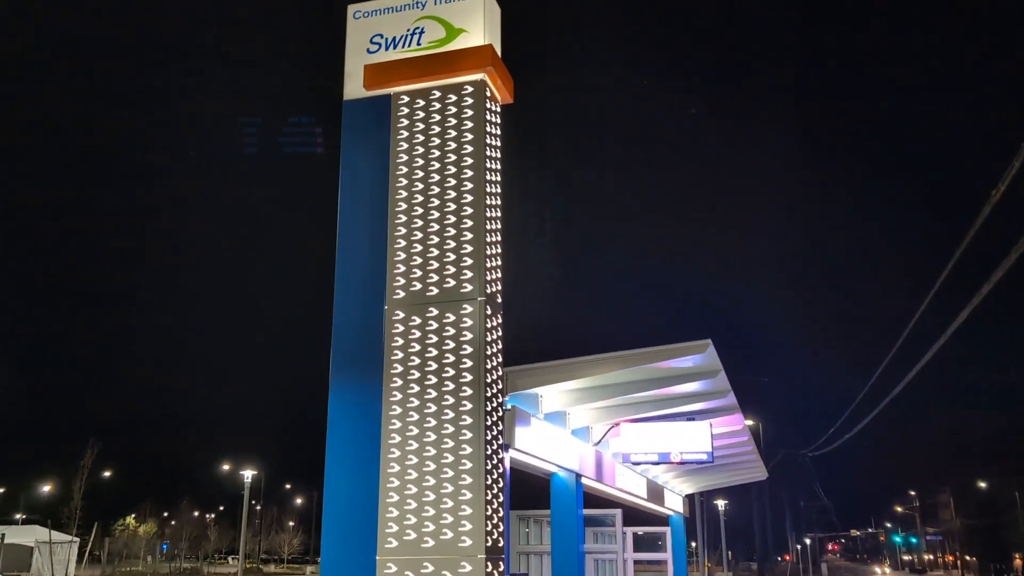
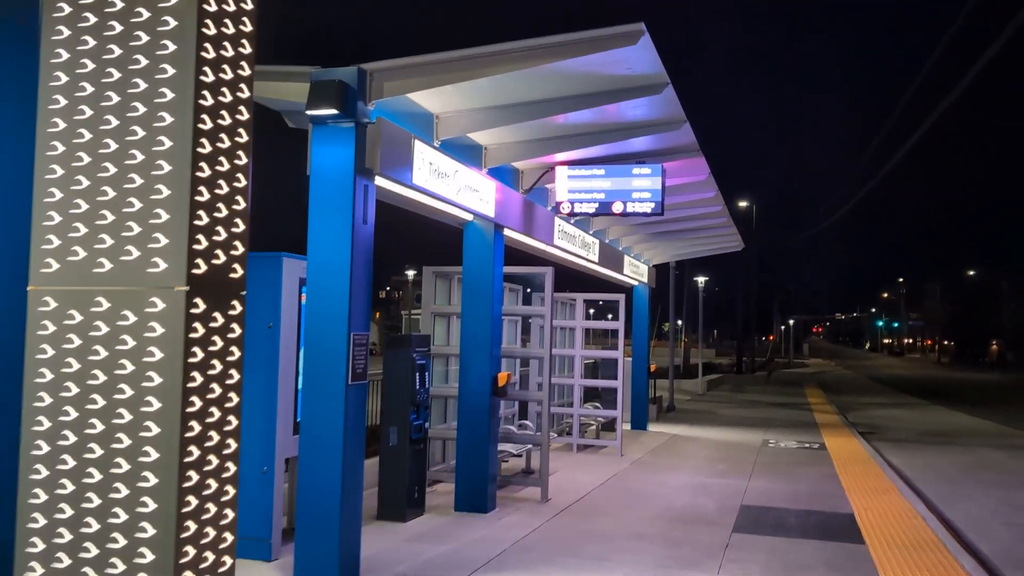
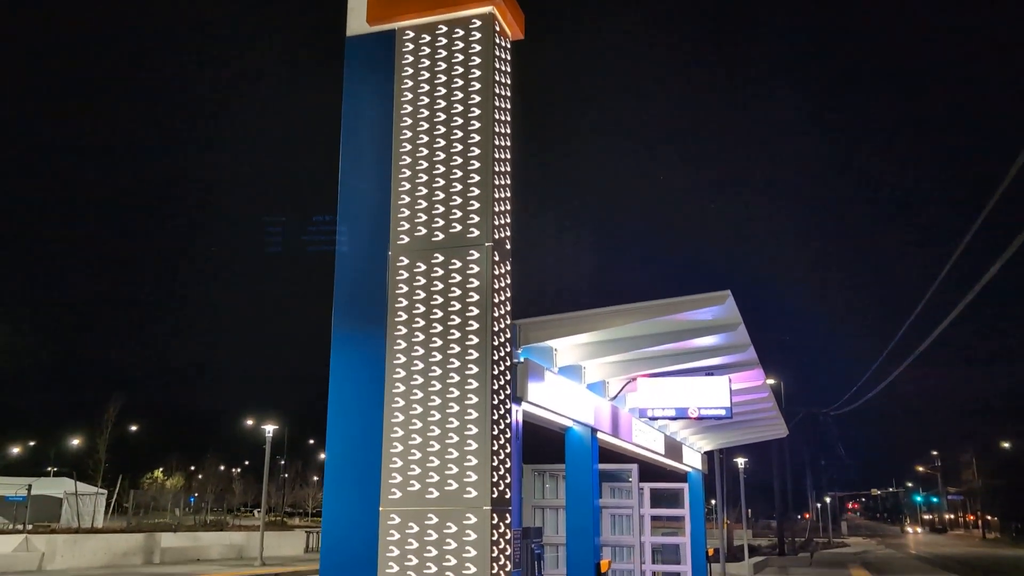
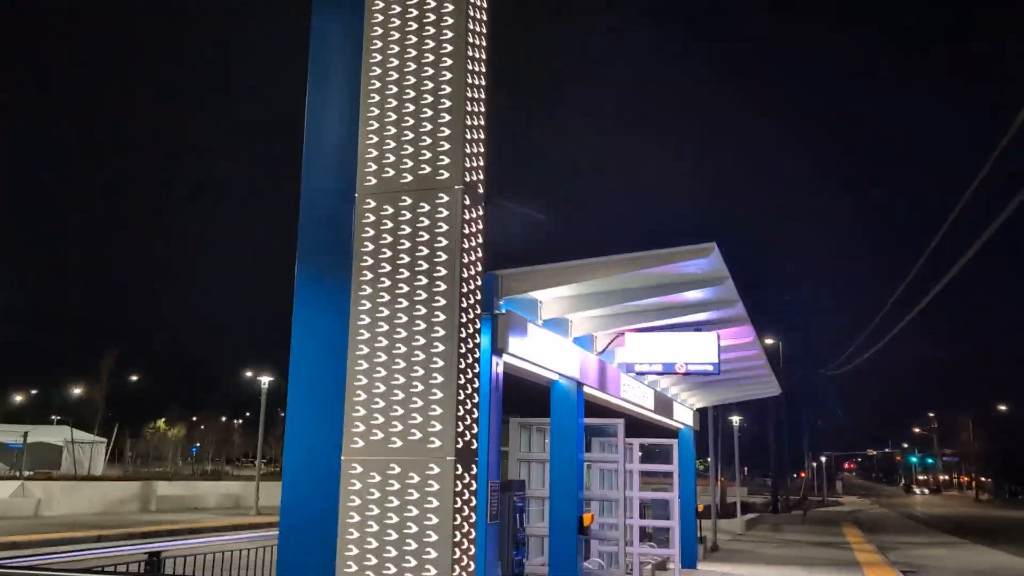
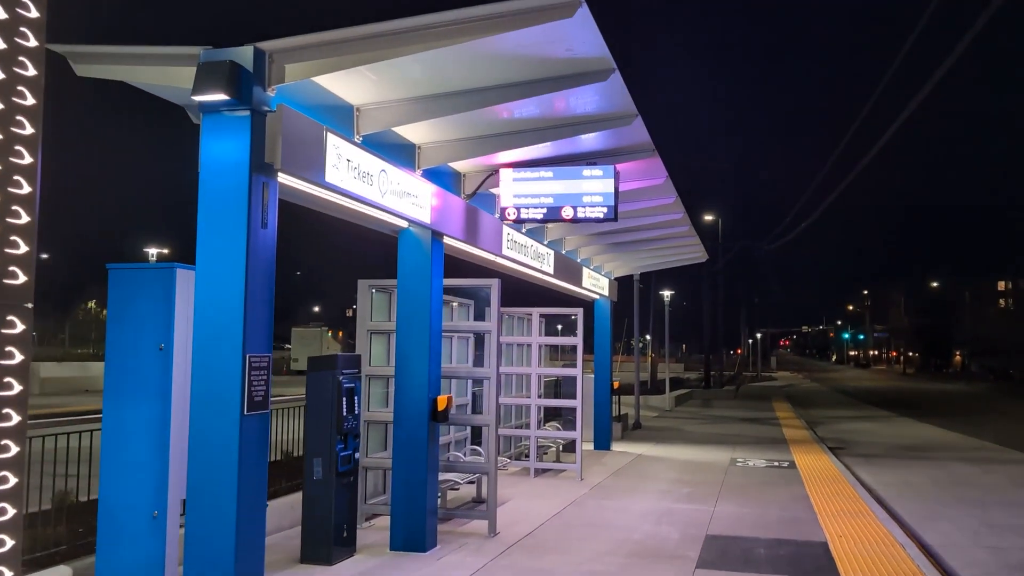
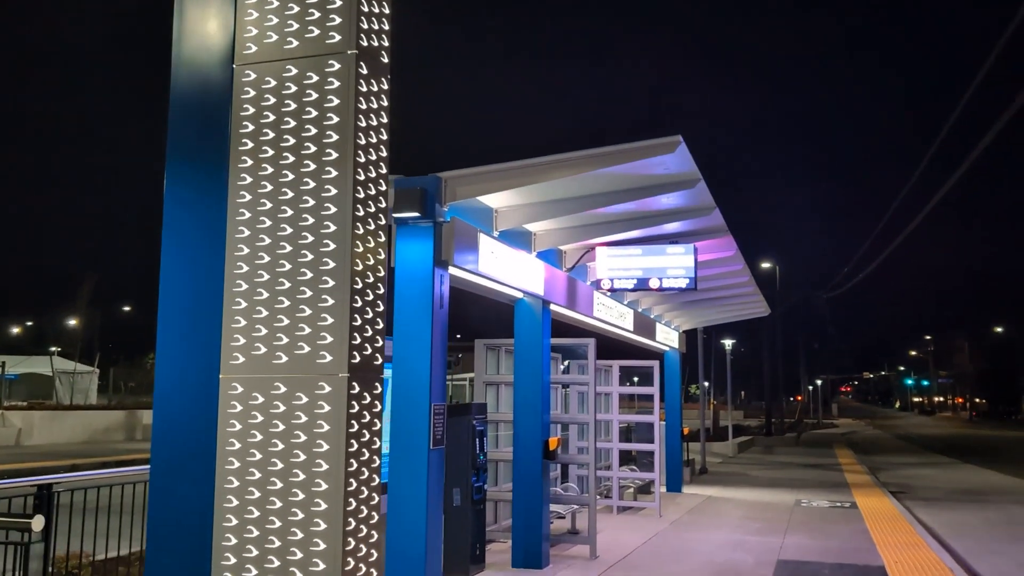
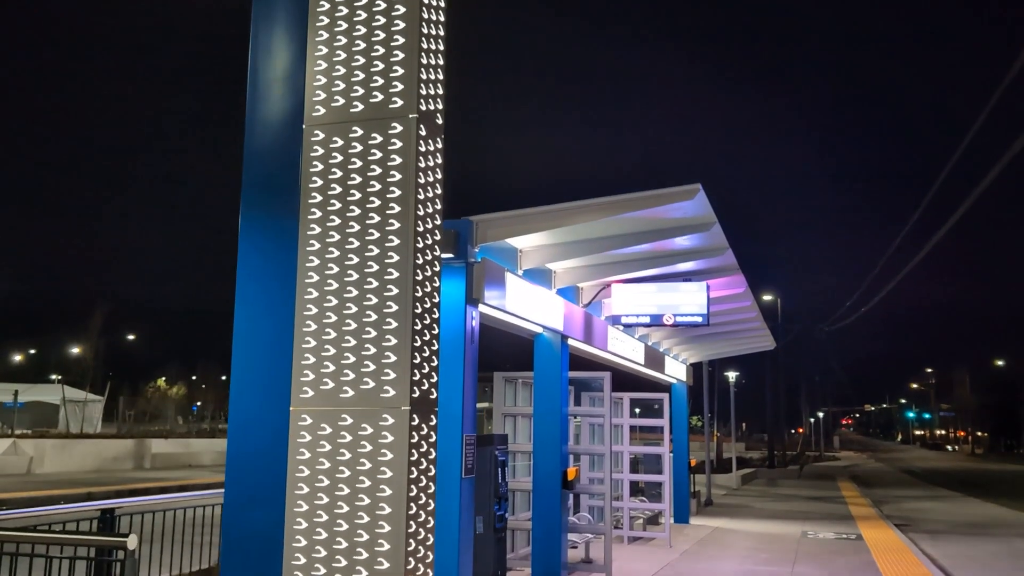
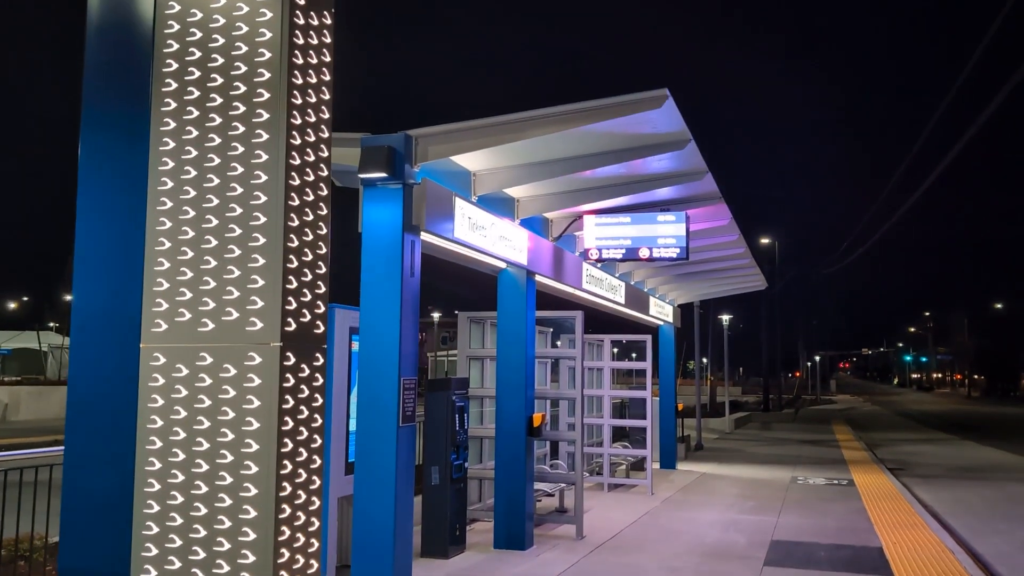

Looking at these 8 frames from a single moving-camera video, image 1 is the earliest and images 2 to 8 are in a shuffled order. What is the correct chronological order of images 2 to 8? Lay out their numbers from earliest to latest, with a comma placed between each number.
3, 4, 7, 6, 8, 2, 5
